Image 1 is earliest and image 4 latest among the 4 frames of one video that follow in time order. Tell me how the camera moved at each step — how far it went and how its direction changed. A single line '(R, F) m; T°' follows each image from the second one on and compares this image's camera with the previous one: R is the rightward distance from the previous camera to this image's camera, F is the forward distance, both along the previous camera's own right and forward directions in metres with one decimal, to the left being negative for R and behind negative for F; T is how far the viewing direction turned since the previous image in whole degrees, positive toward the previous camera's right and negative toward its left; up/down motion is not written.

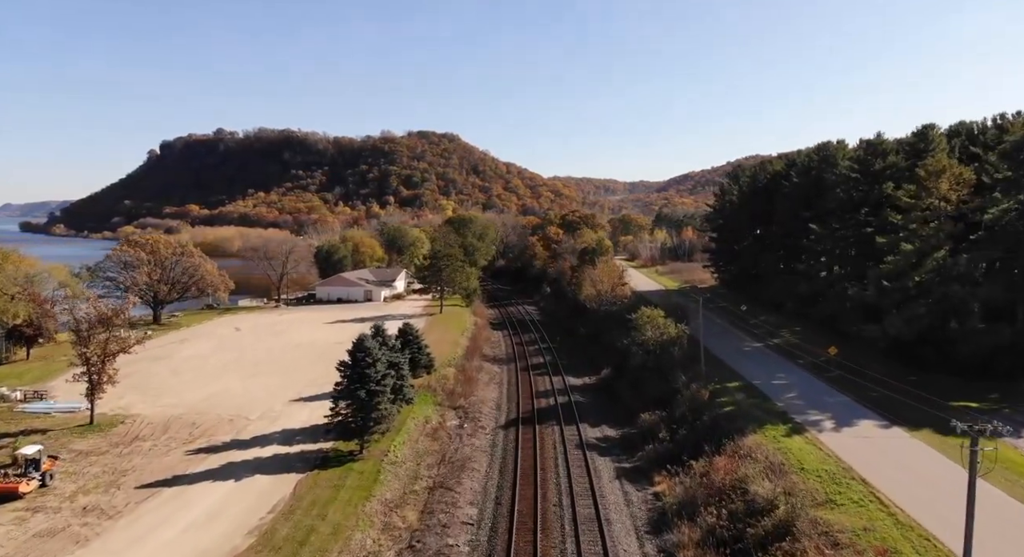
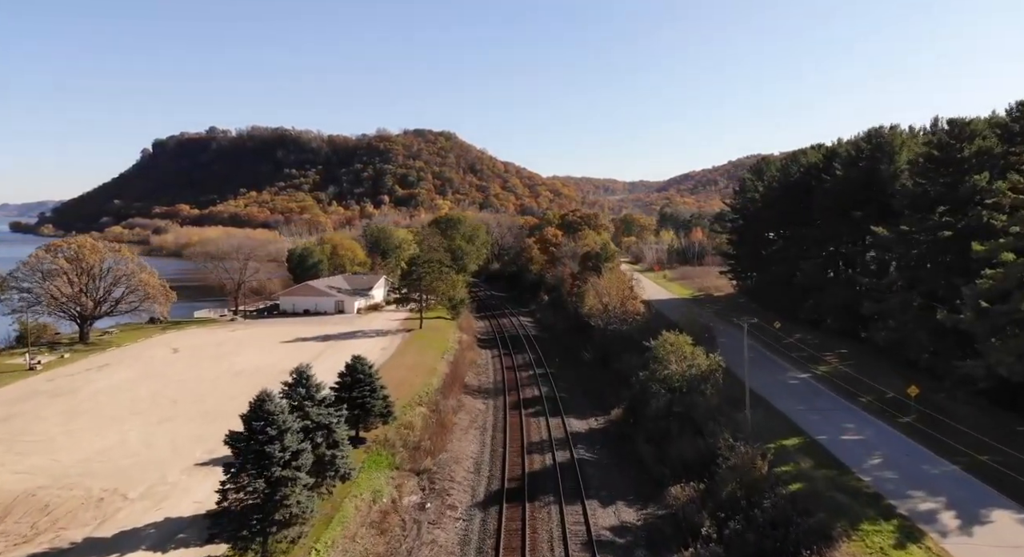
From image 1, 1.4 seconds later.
(+0.5, +8.0) m; 0°
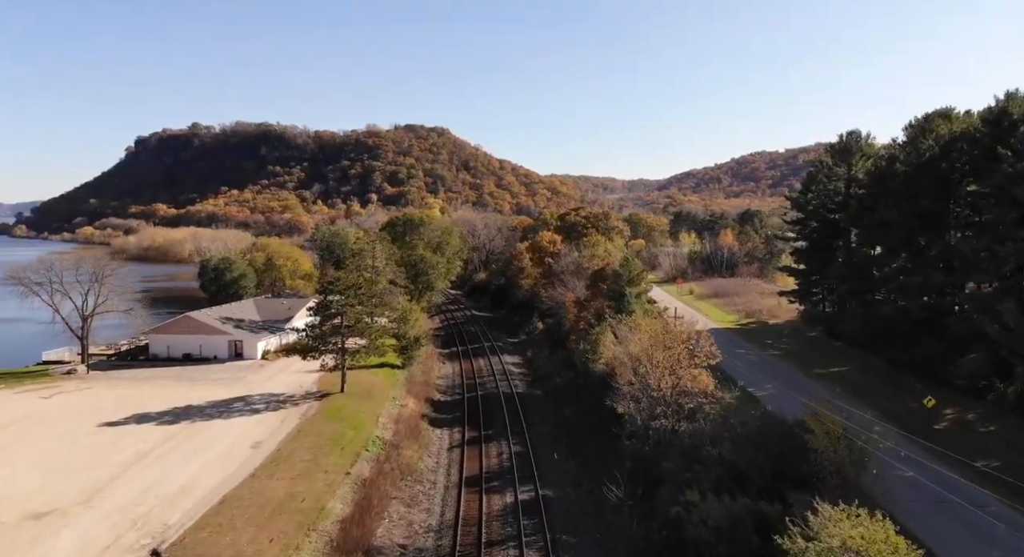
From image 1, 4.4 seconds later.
(+1.0, +17.4) m; 0°
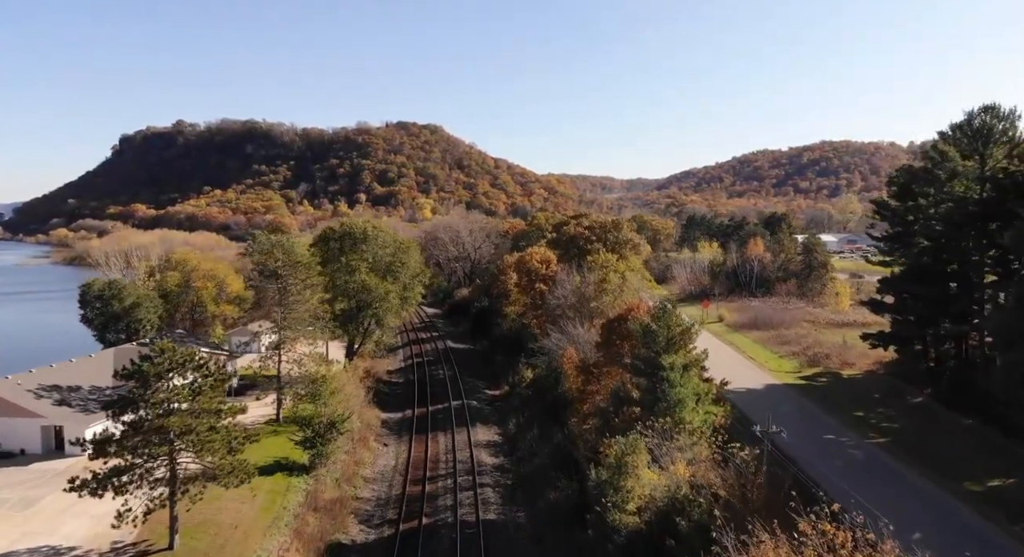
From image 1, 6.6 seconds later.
(+0.9, +13.2) m; 0°
